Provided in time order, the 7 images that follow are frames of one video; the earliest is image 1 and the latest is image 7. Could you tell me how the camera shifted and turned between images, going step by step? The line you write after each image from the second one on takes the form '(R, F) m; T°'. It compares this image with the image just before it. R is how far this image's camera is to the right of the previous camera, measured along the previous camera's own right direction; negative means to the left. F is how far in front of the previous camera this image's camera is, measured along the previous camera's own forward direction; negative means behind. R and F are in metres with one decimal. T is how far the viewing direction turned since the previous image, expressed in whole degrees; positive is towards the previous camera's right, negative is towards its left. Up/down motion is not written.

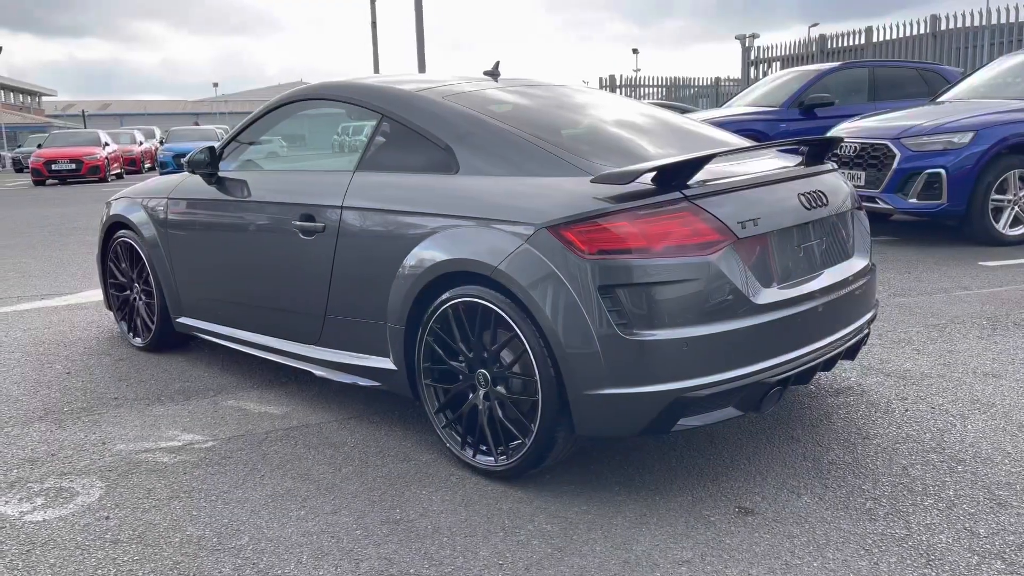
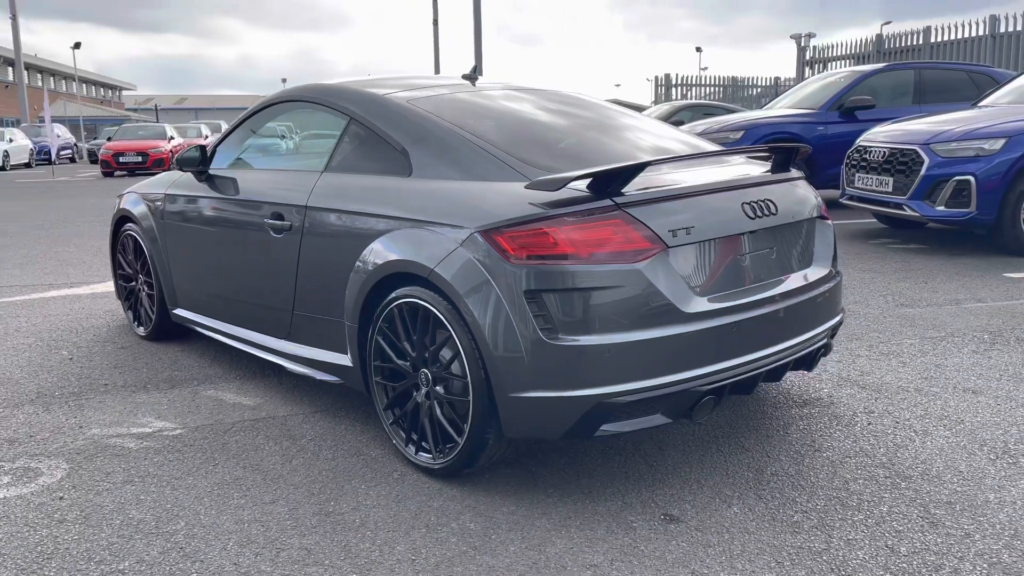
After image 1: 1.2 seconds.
(+0.4, 0.0) m; -4°
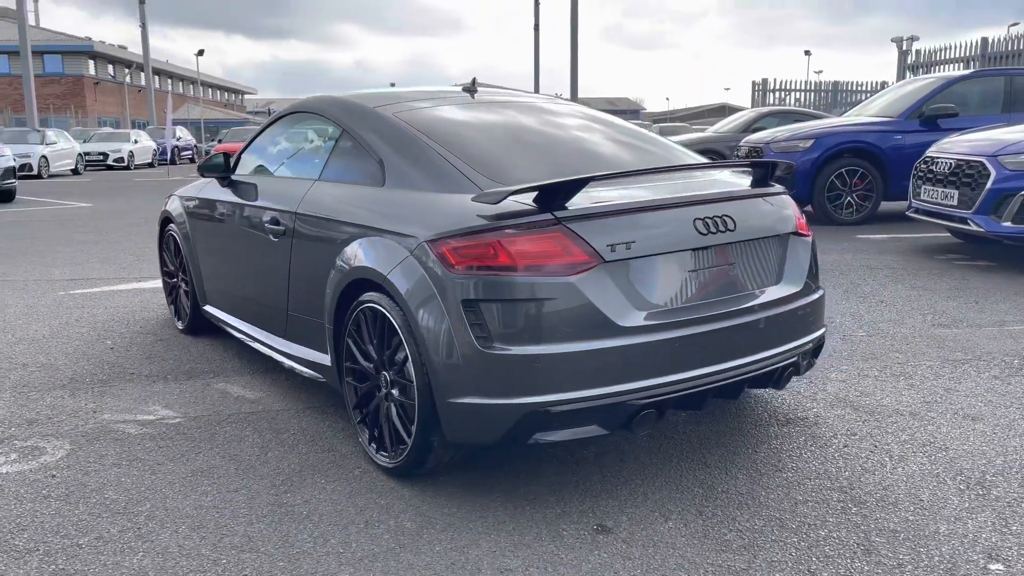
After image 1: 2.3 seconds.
(+0.6, -0.1) m; -7°
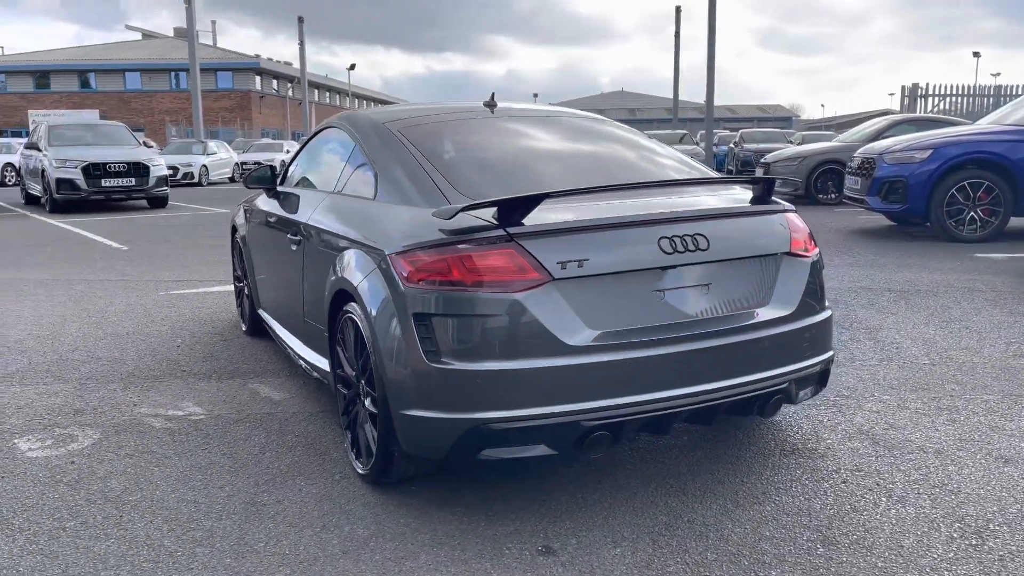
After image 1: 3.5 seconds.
(+0.6, +0.1) m; -10°
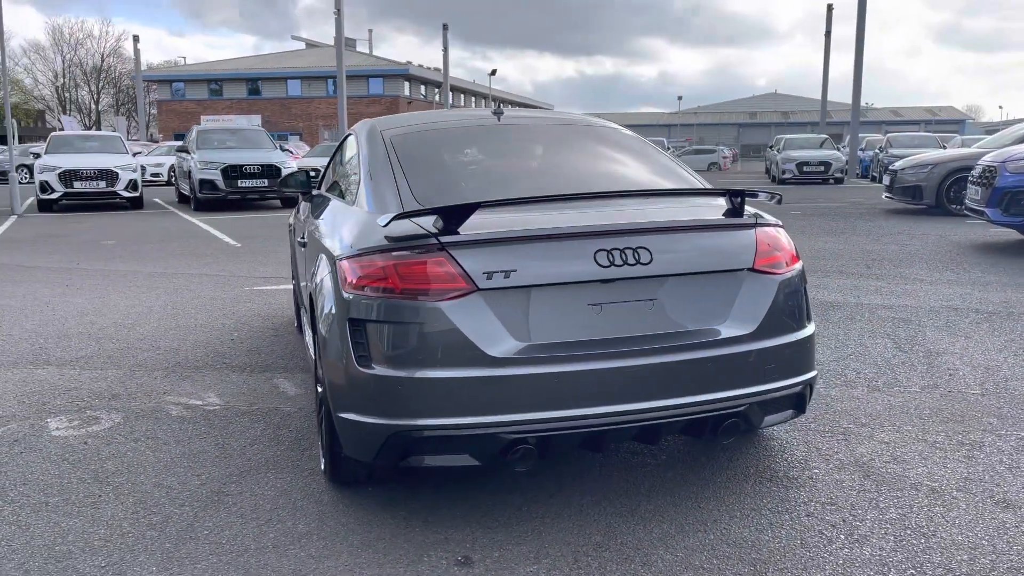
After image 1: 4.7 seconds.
(+0.7, +0.1) m; -10°
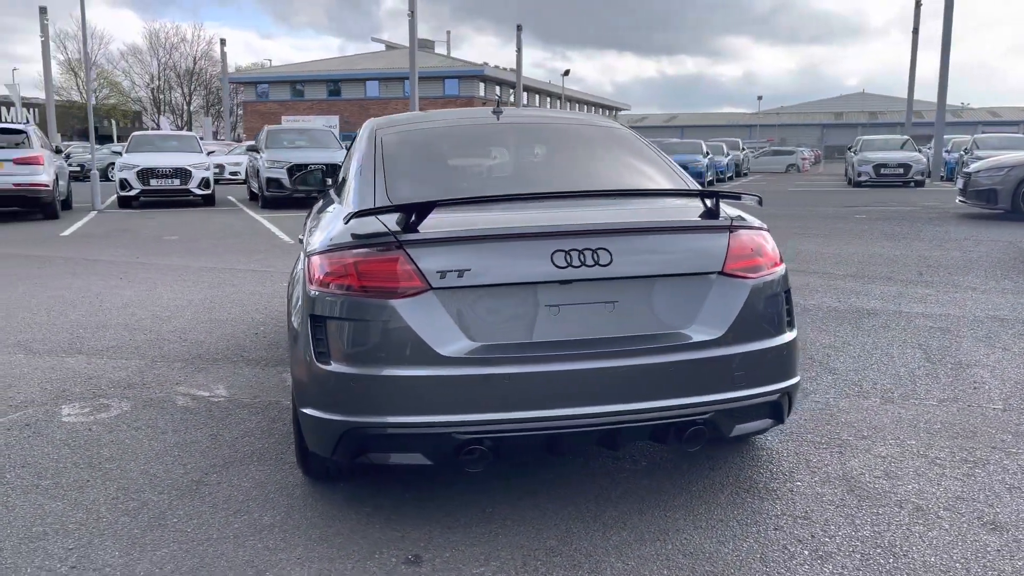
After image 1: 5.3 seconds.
(+0.4, 0.0) m; -5°
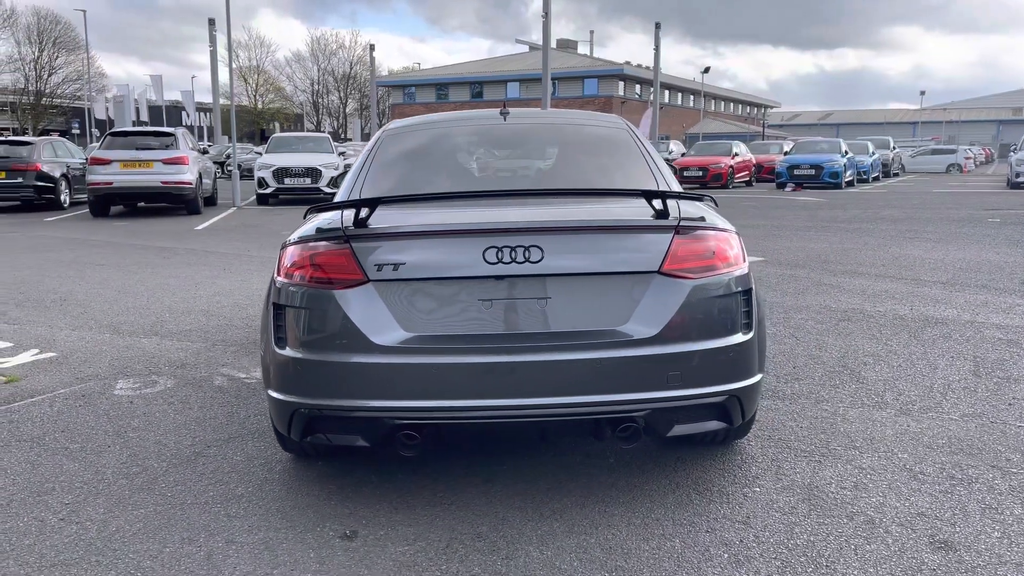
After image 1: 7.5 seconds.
(+0.7, -0.1) m; -9°
